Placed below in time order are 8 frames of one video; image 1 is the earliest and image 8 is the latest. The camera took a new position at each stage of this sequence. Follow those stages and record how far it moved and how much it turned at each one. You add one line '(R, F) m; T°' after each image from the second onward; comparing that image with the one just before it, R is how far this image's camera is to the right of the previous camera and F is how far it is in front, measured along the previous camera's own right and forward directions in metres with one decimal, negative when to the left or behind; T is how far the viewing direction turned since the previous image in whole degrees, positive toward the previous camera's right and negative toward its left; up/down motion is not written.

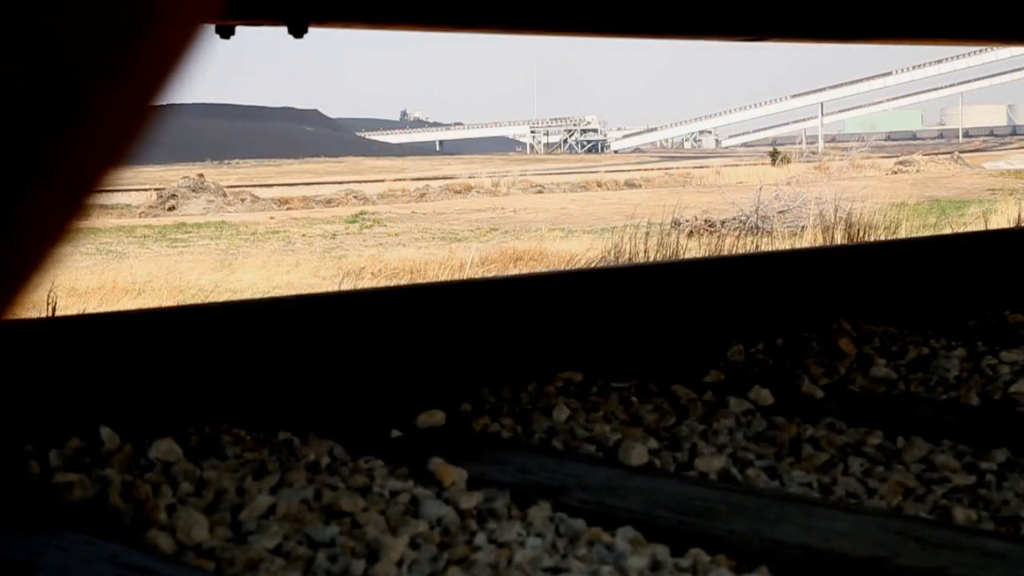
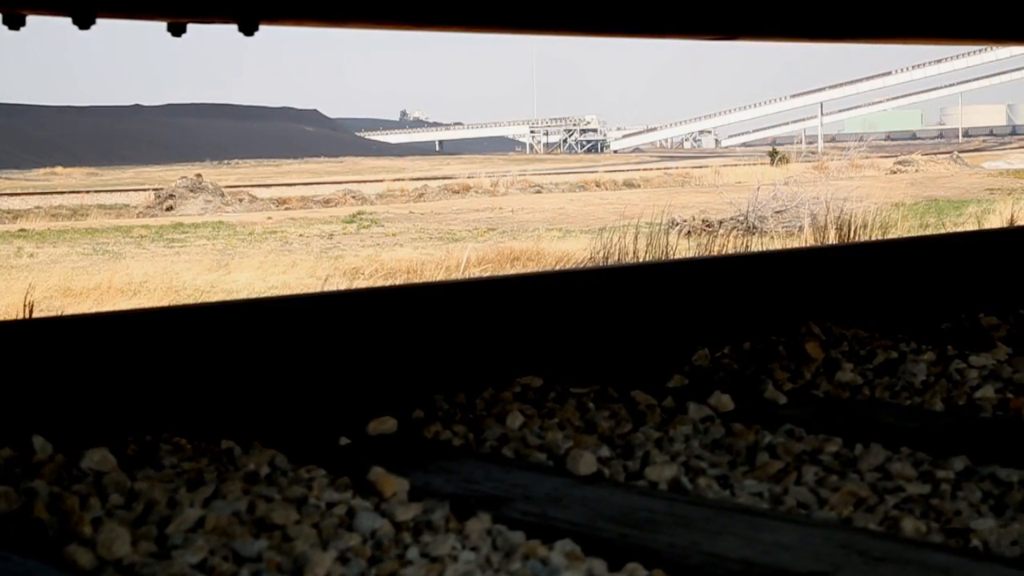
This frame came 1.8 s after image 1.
(+0.3, +0.1) m; 0°
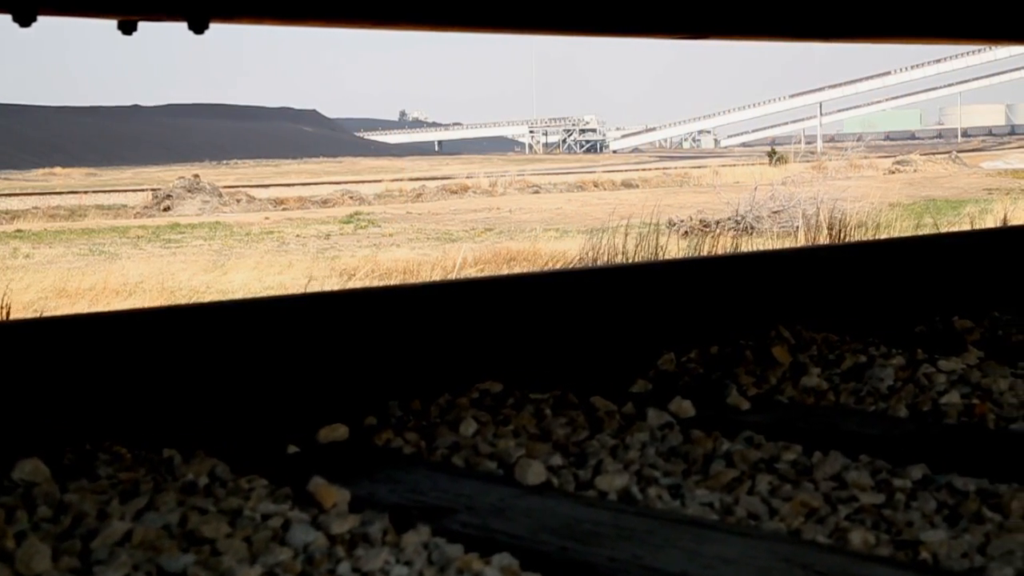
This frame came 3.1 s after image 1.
(+0.3, +0.1) m; 0°
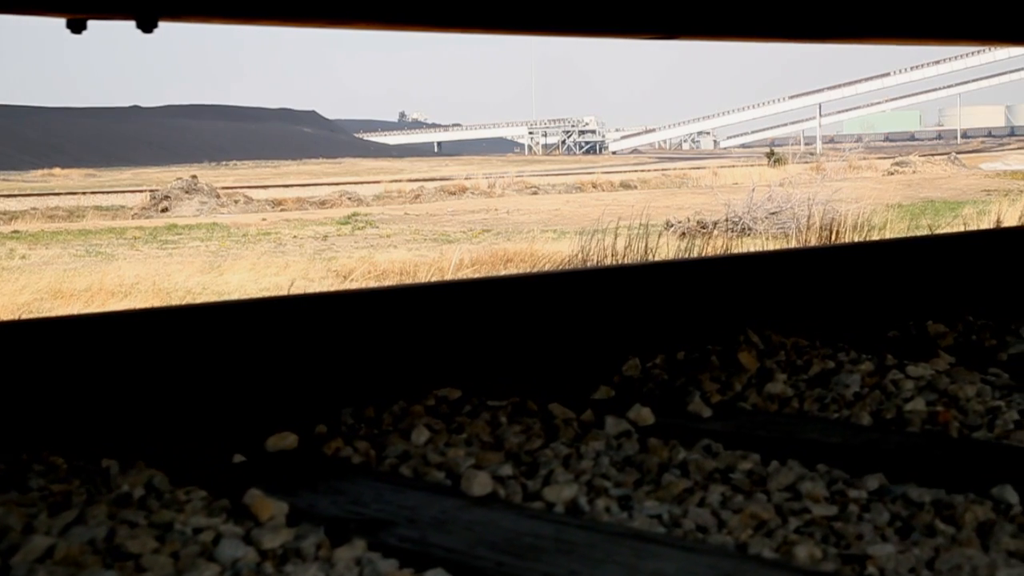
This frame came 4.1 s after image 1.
(+0.3, +0.1) m; 0°
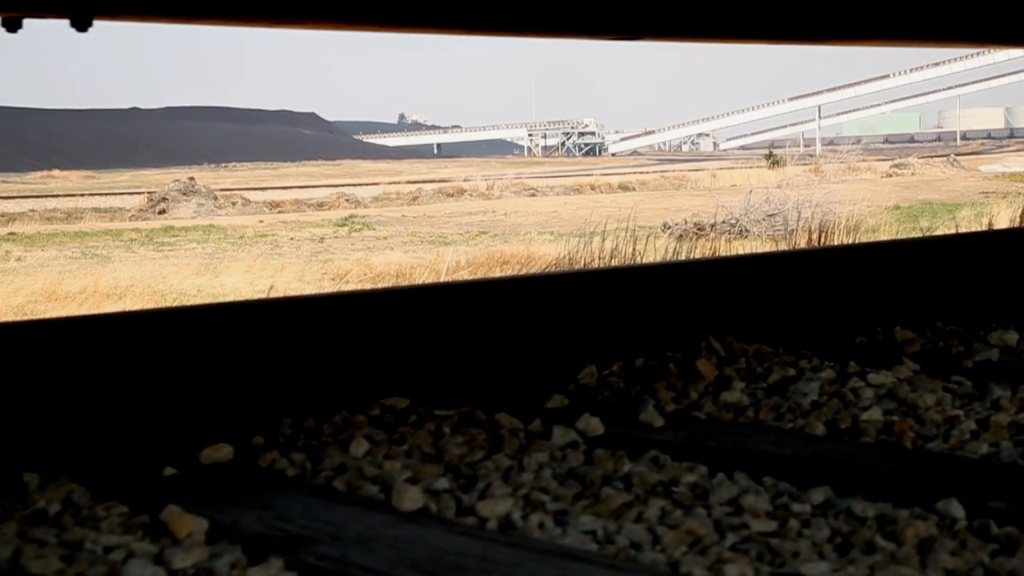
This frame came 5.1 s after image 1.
(+0.4, +0.1) m; 0°
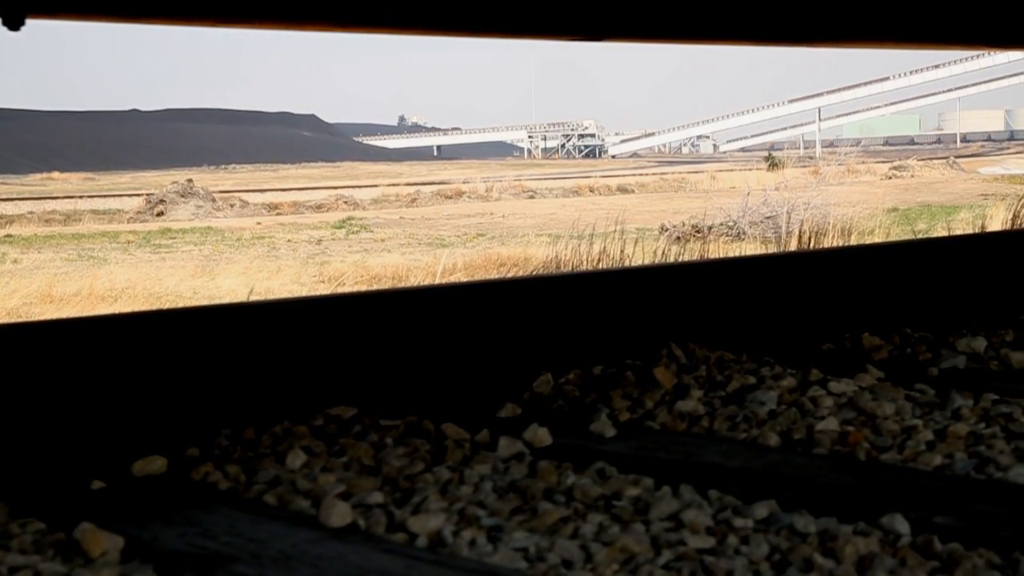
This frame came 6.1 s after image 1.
(+0.4, +0.1) m; 0°
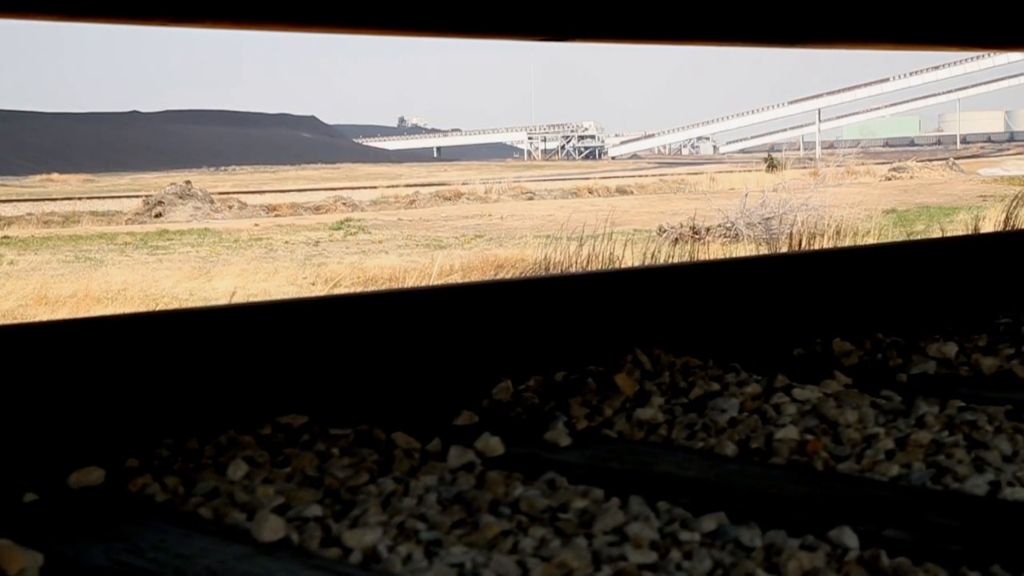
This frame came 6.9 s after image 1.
(+0.3, +0.1) m; 0°
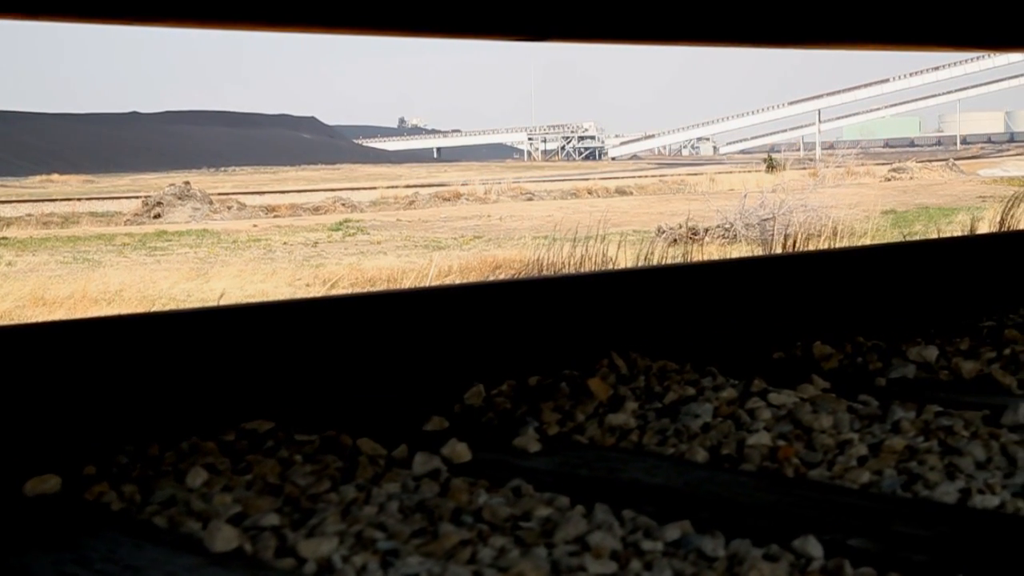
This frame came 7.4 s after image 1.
(+0.2, +0.1) m; 0°
